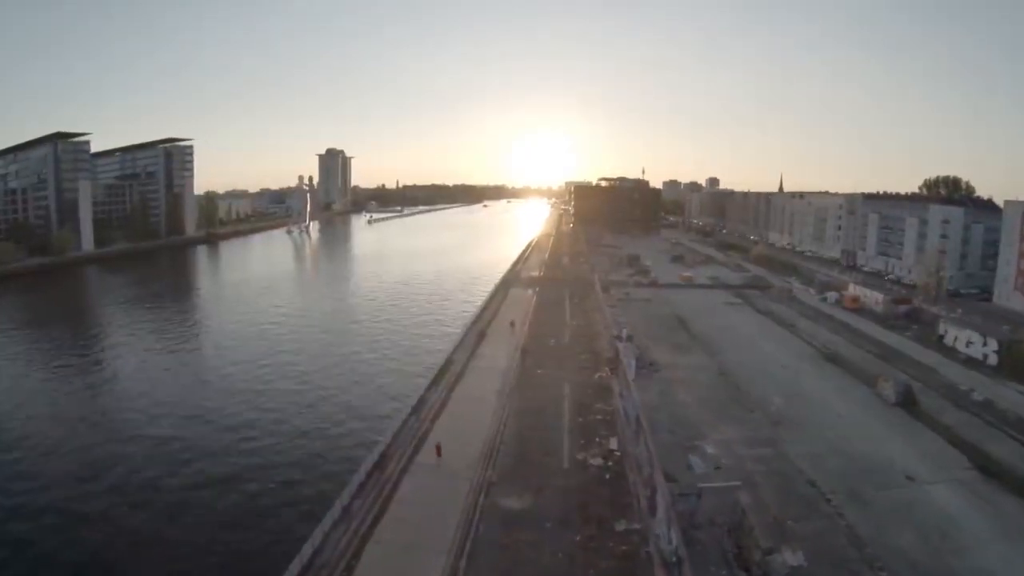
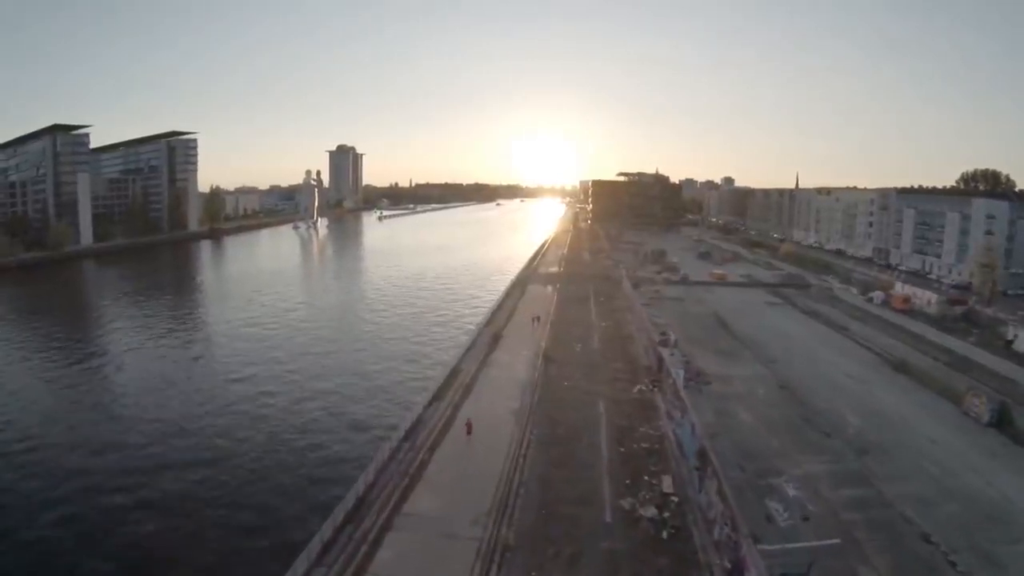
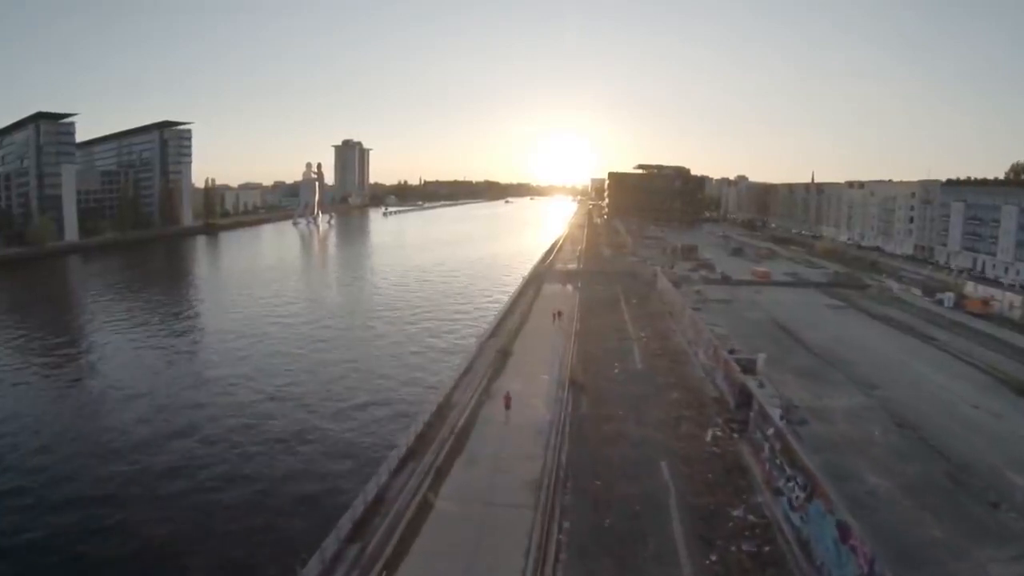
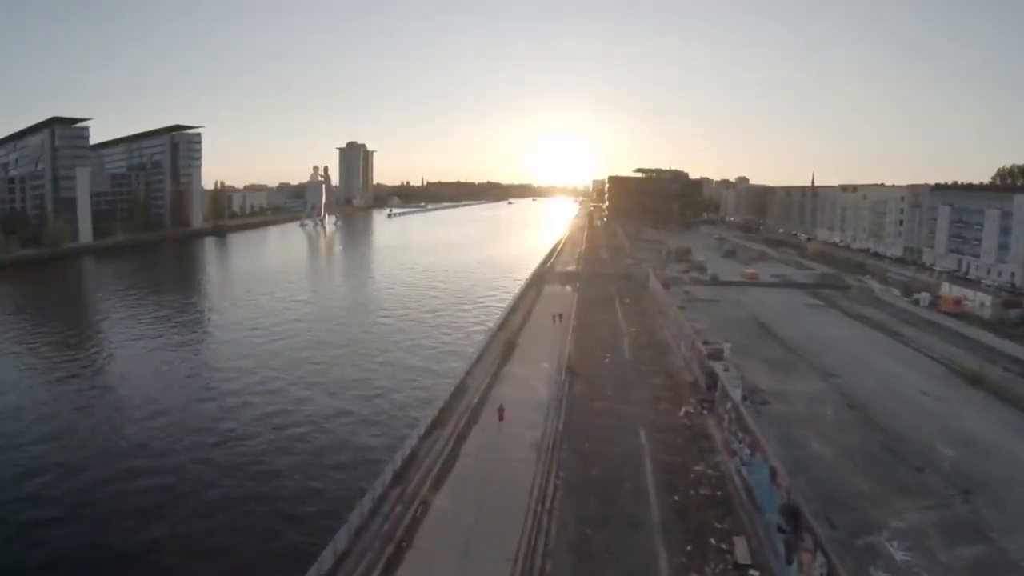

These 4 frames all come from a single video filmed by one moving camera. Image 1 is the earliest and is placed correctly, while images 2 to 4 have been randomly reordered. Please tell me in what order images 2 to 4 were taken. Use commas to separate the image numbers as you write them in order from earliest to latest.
2, 4, 3
